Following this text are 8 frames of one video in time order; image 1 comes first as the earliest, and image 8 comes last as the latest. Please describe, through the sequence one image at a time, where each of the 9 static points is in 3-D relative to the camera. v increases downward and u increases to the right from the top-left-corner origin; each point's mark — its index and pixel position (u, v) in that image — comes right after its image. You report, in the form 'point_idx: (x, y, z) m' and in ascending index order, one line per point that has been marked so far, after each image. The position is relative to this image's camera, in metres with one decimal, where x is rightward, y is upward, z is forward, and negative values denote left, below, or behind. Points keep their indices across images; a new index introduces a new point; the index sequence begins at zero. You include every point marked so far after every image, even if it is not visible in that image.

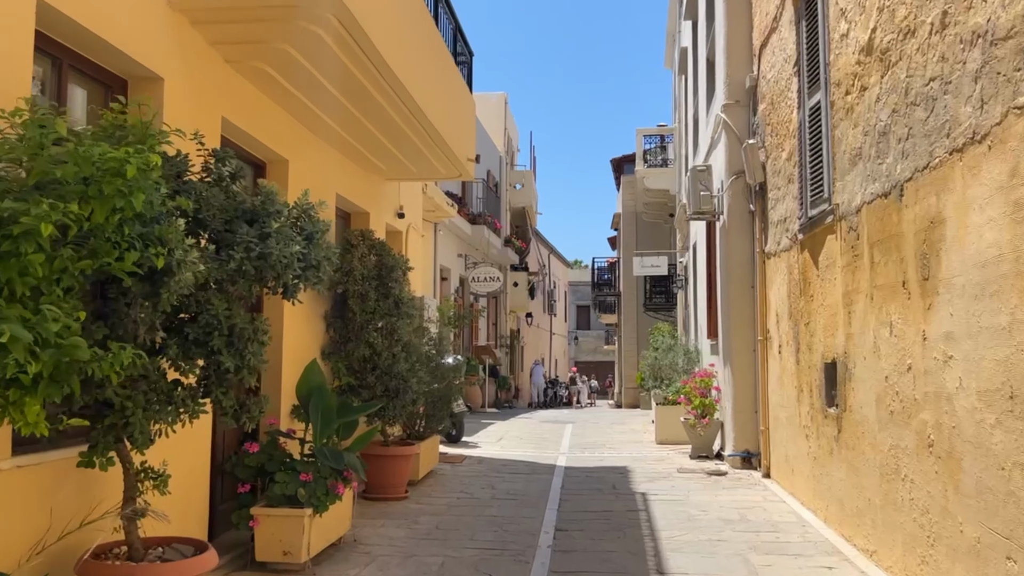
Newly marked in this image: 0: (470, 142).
0: (-0.5, +1.7, +8.6) m
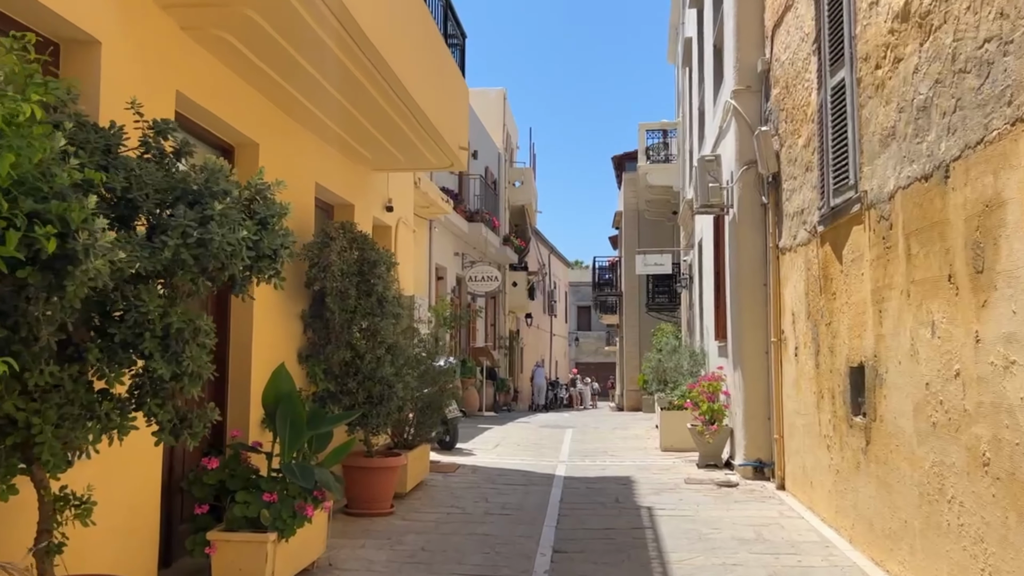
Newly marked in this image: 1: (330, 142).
0: (-0.5, +1.7, +8.1) m
1: (-1.6, +1.3, +7.1) m
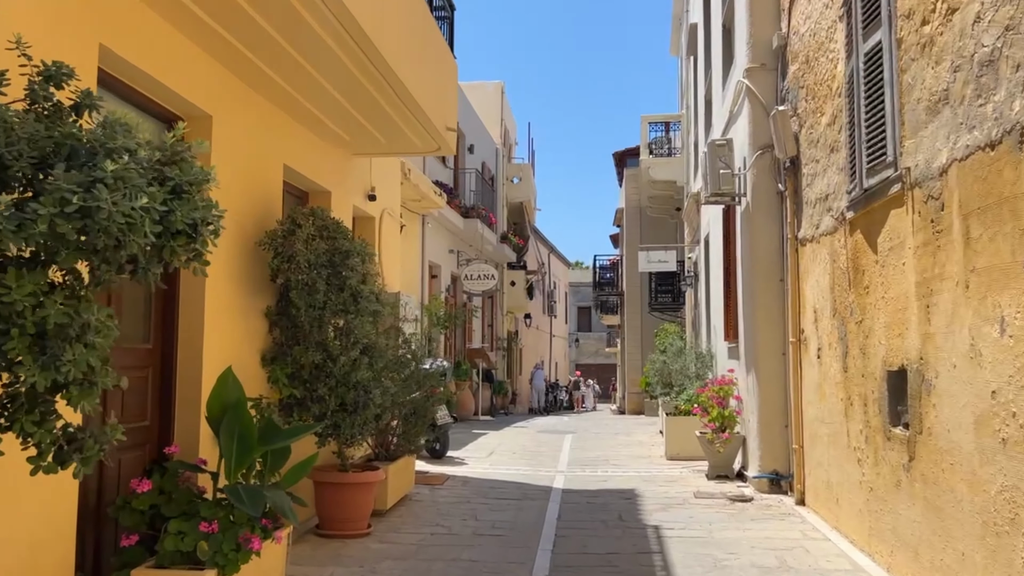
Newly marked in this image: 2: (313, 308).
0: (-0.6, +1.7, +7.4) m
1: (-1.7, +1.4, +6.4) m
2: (-1.4, -0.1, +5.4) m
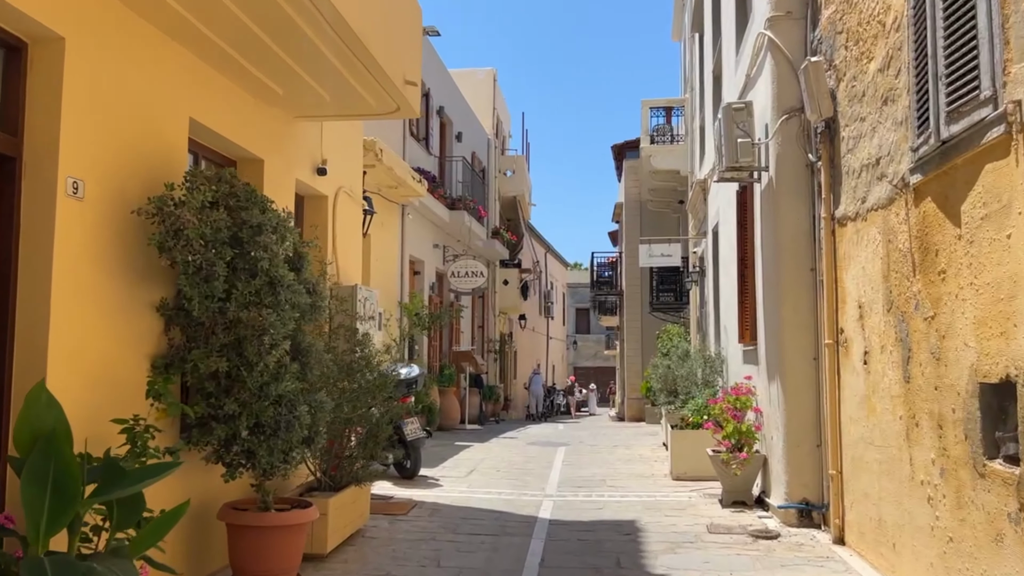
0: (-0.8, +1.8, +6.1) m
1: (-1.9, +1.4, +5.1) m
2: (-1.6, -0.1, +4.2) m
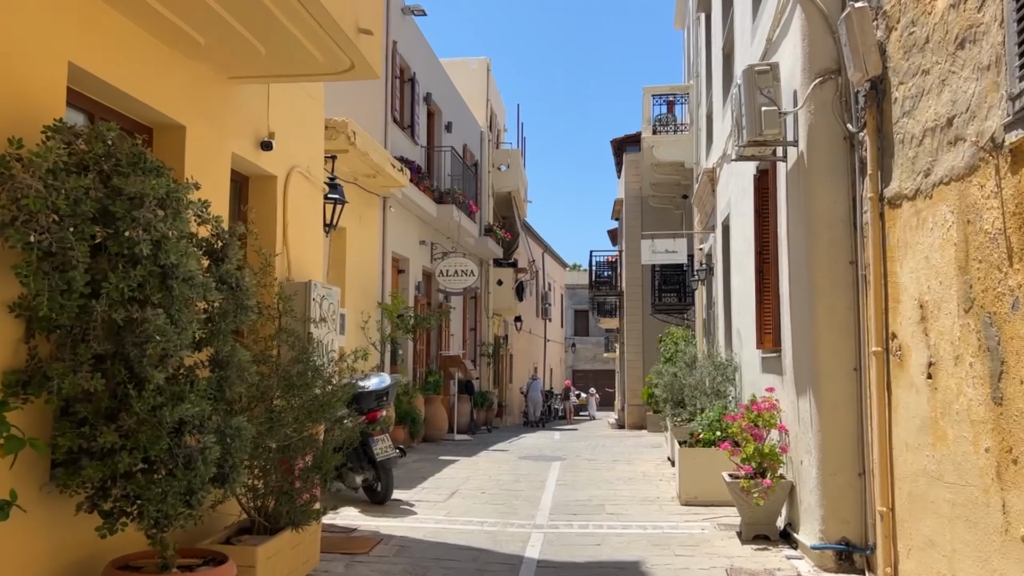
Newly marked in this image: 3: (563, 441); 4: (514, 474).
0: (-0.9, +1.8, +5.1) m
1: (-2.0, +1.5, +4.1) m
2: (-1.7, 0.0, +3.1) m
3: (+0.9, -2.7, +13.4) m
4: (0.0, -2.3, +9.3) m
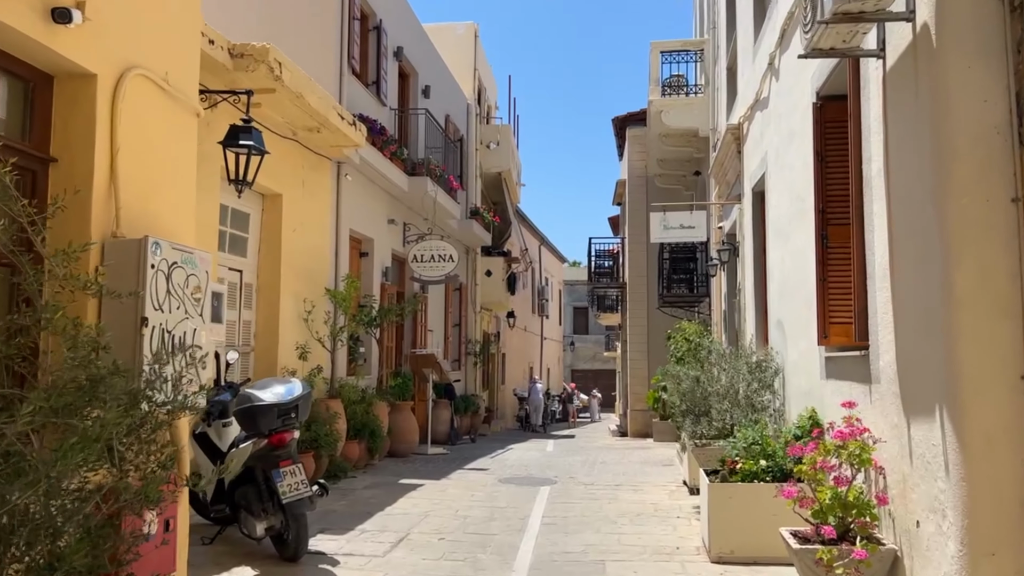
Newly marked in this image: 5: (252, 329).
0: (-1.2, +2.0, +3.0) m
1: (-2.3, +1.6, +2.0) m
2: (-2.0, +0.2, +1.0) m
3: (+0.6, -2.5, +11.3) m
4: (-0.2, -2.1, +7.2) m
5: (-2.8, -0.4, +8.2) m
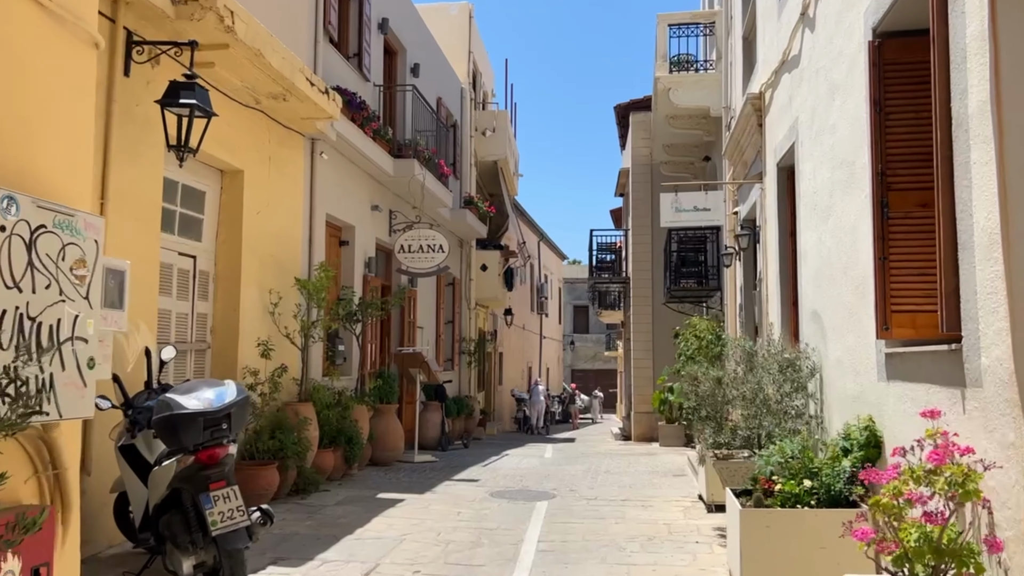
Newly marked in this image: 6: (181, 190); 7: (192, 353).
0: (-1.2, +2.1, +2.0) m
1: (-2.4, +1.8, +1.0) m
2: (-2.0, +0.3, 0.0) m
3: (+0.6, -2.4, +10.3) m
4: (-0.3, -2.0, +6.3) m
5: (-2.8, -0.3, +7.2) m
6: (-2.9, +0.9, +6.7) m
7: (-2.9, -0.6, +7.0) m
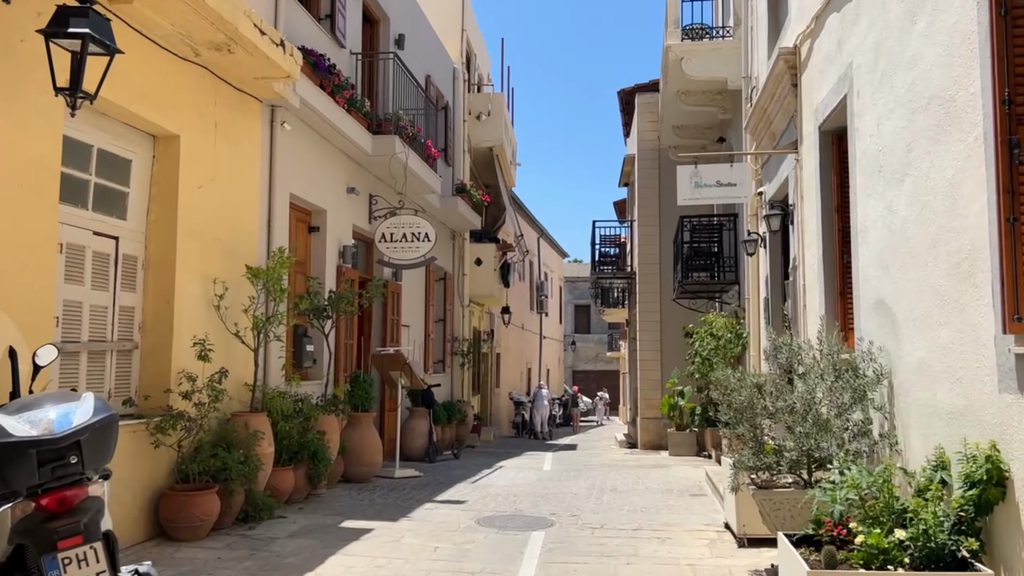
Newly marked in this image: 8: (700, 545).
0: (-1.3, +2.2, +0.8) m
1: (-2.5, +1.9, -0.2) m
2: (-2.1, +0.4, -1.2) m
3: (+0.5, -2.3, +9.1) m
4: (-0.4, -1.9, +5.0) m
5: (-2.9, -0.2, +6.0) m
6: (-3.0, +1.0, +5.5) m
7: (-3.0, -0.5, +5.8) m
8: (+1.4, -1.9, +5.7) m
